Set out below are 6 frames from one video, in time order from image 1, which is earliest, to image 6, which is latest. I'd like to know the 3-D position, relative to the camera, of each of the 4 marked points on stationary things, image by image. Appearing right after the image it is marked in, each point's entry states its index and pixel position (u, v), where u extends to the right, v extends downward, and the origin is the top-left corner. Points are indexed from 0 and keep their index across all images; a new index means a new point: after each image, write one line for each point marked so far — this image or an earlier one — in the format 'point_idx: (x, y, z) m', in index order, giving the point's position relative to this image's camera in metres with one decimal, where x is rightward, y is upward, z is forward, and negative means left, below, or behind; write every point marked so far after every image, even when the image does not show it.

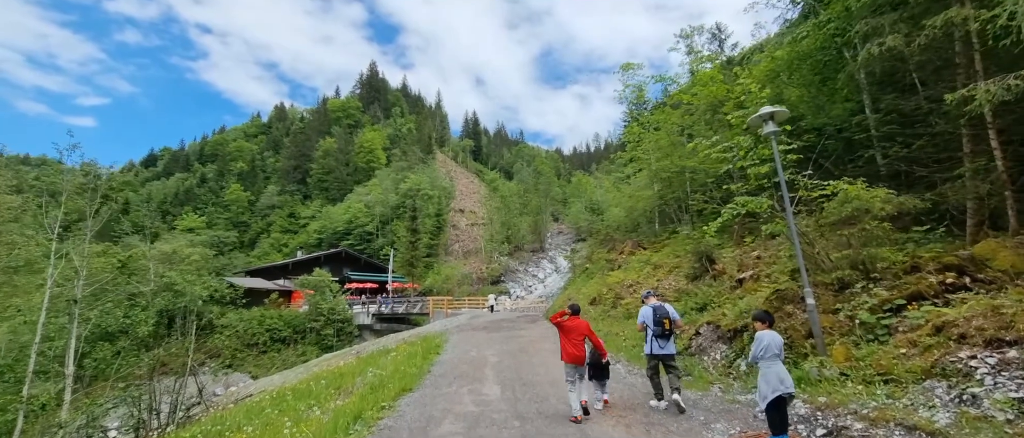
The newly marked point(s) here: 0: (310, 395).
0: (-5.7, -4.9, +11.8) m
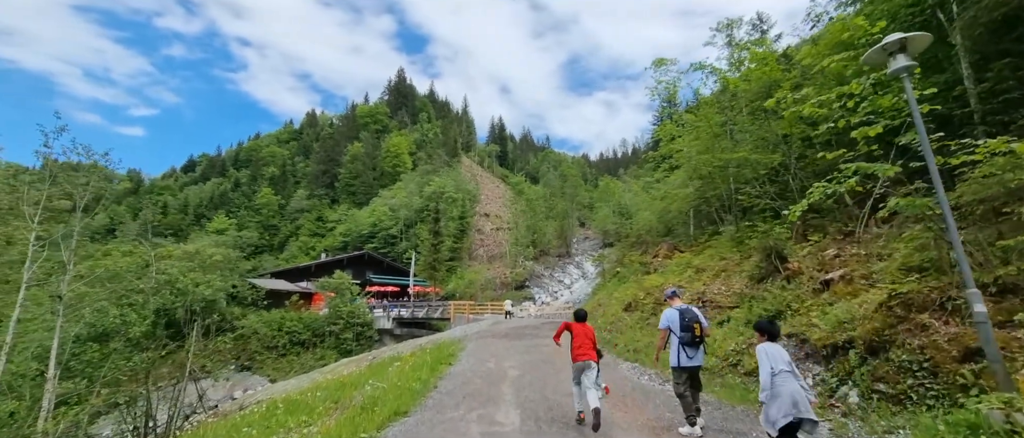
0: (-5.1, -4.6, +10.4) m
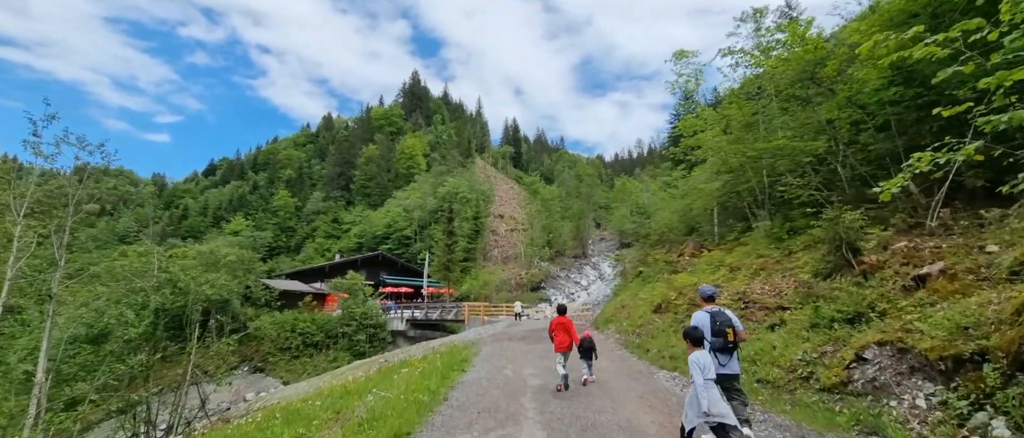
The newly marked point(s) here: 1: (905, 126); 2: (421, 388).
0: (-4.7, -4.4, +9.4) m
1: (+10.9, +2.6, +11.8) m
2: (-1.7, -3.1, +7.8) m
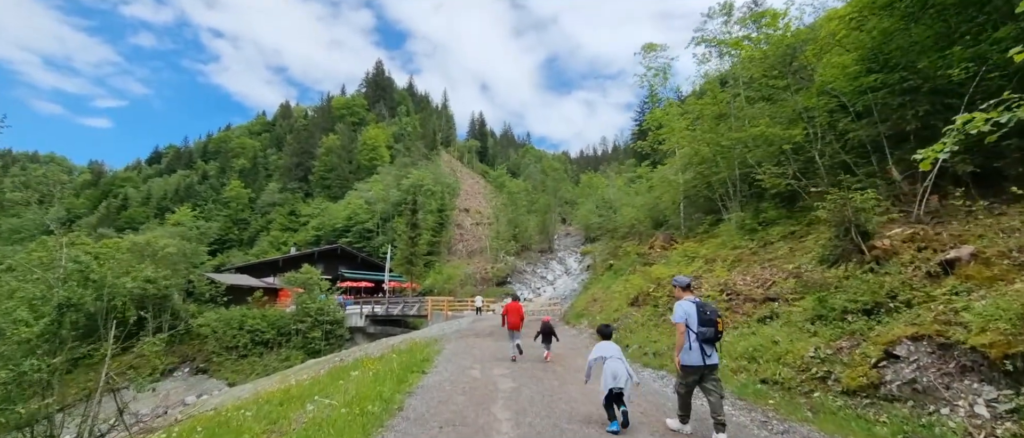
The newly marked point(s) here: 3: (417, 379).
0: (-5.3, -4.0, +7.9) m
1: (+10.1, +2.9, +11.5) m
2: (-2.2, -2.7, +6.6) m
3: (-1.8, -2.9, +7.8) m
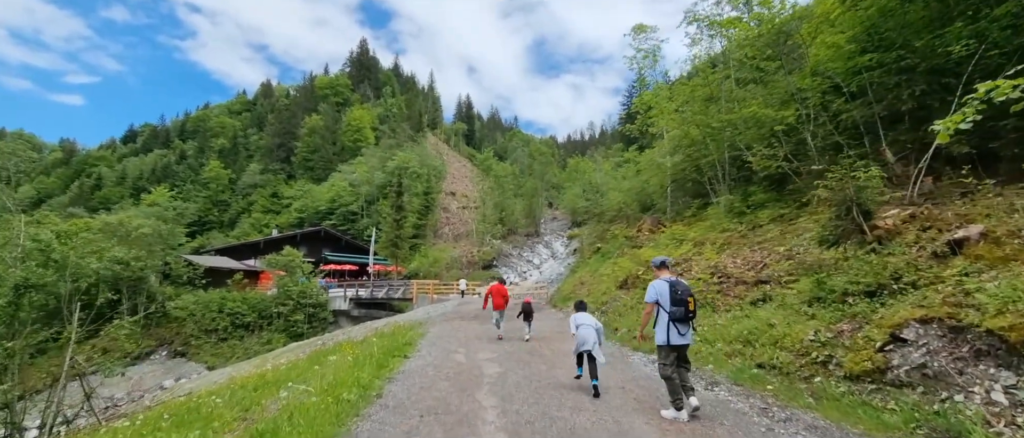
0: (-5.5, -3.5, +7.5) m
1: (+9.8, +3.4, +11.3) m
2: (-2.4, -2.4, +6.2) m
3: (-2.0, -2.5, +7.4) m
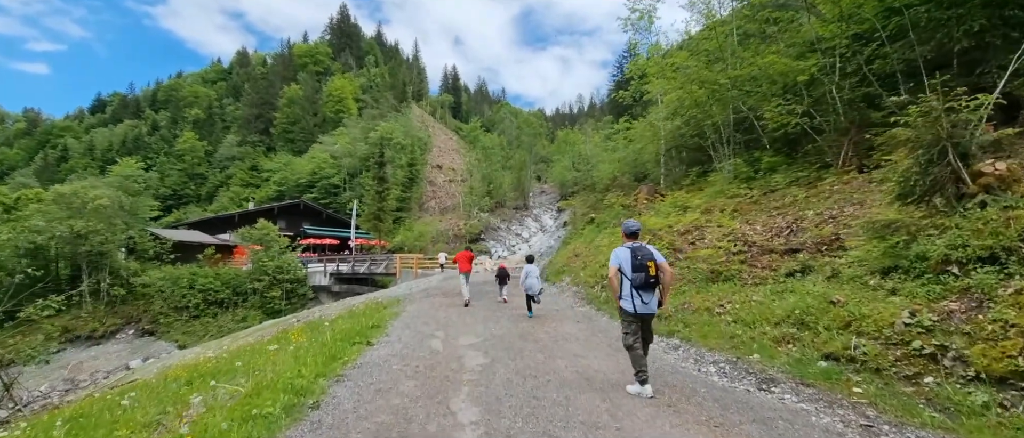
0: (-5.7, -2.9, +5.9) m
1: (+9.5, +4.3, +9.7) m
2: (-2.5, -1.8, +4.6) m
3: (-2.2, -1.9, +5.9) m
